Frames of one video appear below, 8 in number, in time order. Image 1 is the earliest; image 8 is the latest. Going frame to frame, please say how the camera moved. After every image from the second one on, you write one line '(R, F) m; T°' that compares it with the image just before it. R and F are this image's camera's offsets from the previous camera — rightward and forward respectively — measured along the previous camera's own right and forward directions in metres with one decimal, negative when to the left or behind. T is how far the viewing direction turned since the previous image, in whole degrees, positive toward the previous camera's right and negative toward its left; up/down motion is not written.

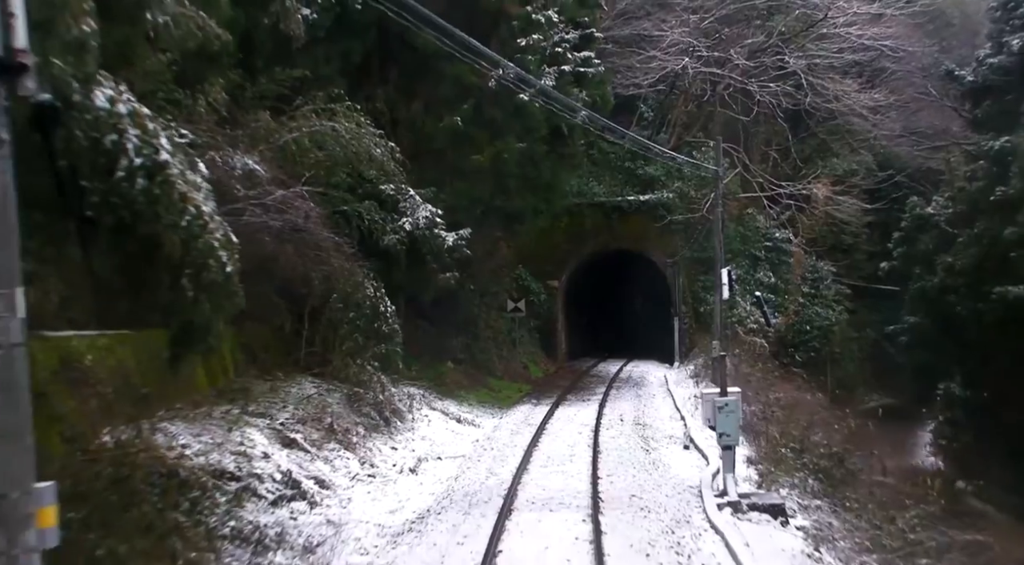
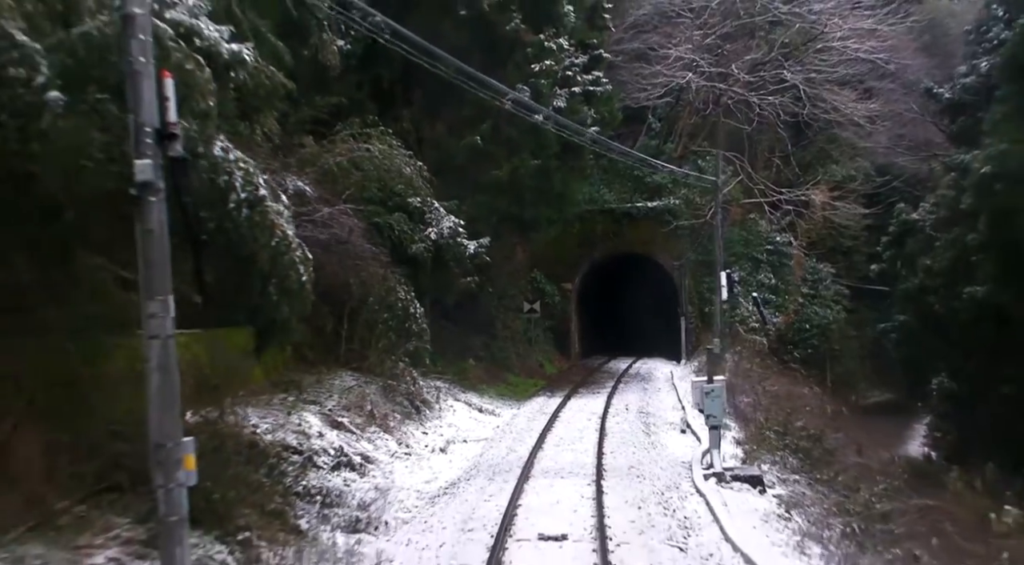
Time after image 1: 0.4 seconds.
(0.0, -1.7) m; -1°
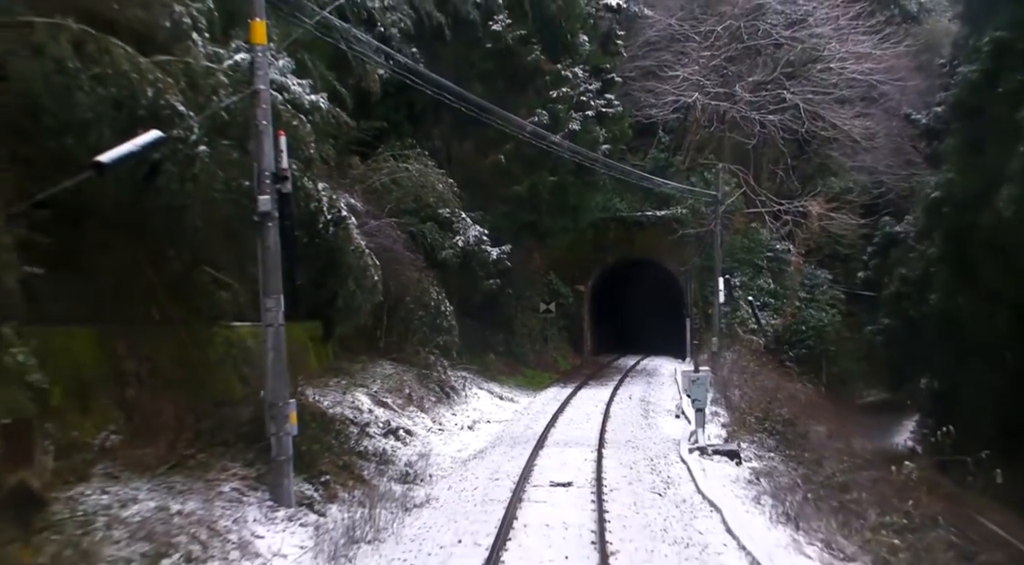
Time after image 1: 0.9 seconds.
(0.0, -2.2) m; -1°
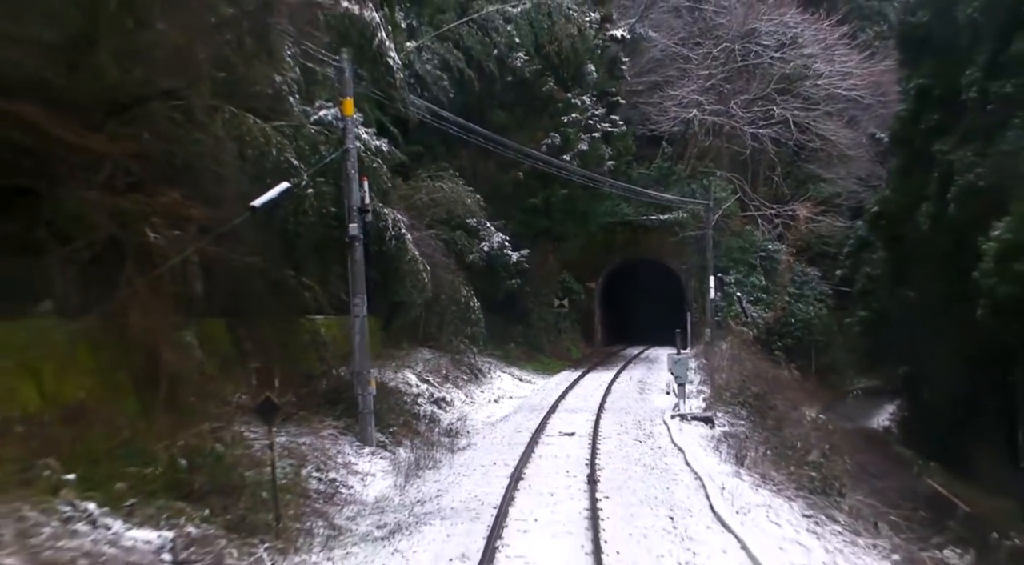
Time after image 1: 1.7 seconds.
(0.0, -3.4) m; -1°
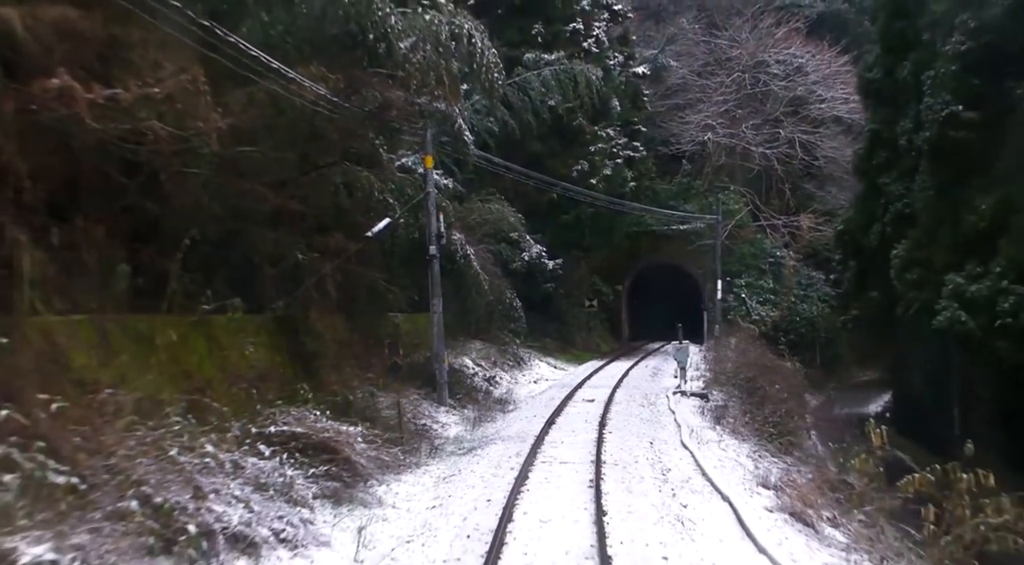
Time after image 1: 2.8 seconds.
(0.0, -4.5) m; -3°
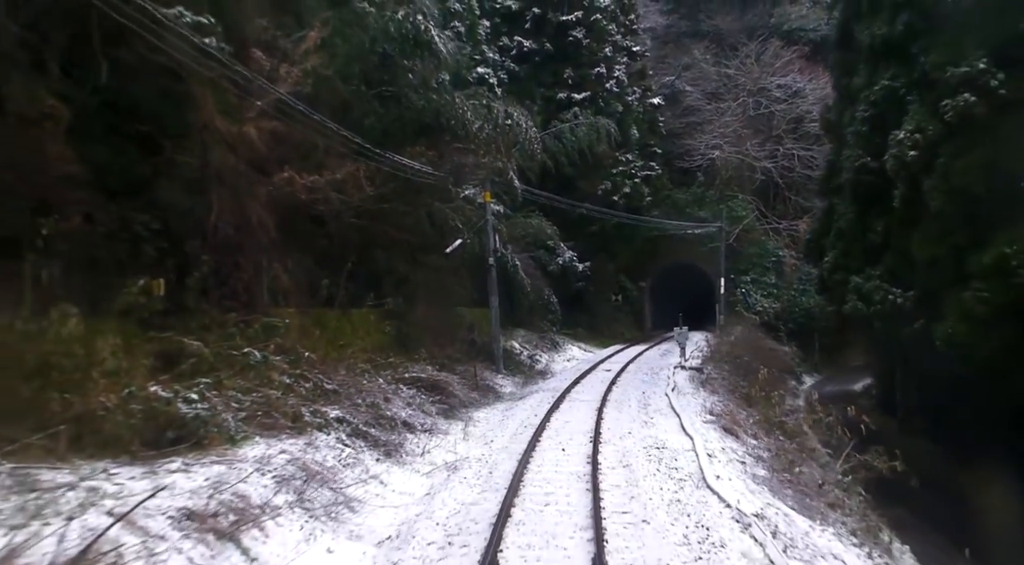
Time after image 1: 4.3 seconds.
(0.0, -6.2) m; -3°
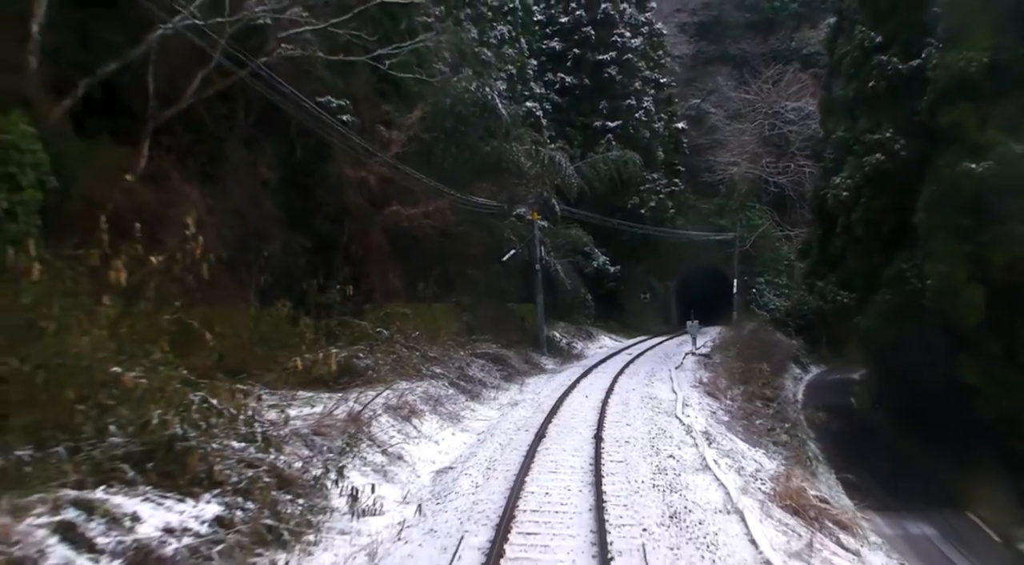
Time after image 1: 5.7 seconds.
(0.0, -6.1) m; -3°
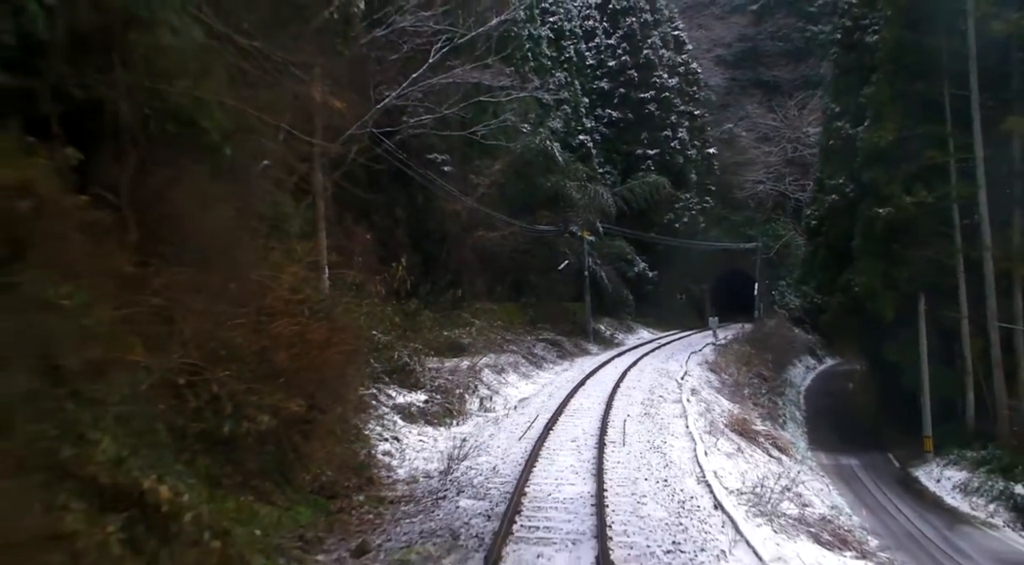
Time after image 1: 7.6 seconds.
(+0.1, -7.8) m; -4°
